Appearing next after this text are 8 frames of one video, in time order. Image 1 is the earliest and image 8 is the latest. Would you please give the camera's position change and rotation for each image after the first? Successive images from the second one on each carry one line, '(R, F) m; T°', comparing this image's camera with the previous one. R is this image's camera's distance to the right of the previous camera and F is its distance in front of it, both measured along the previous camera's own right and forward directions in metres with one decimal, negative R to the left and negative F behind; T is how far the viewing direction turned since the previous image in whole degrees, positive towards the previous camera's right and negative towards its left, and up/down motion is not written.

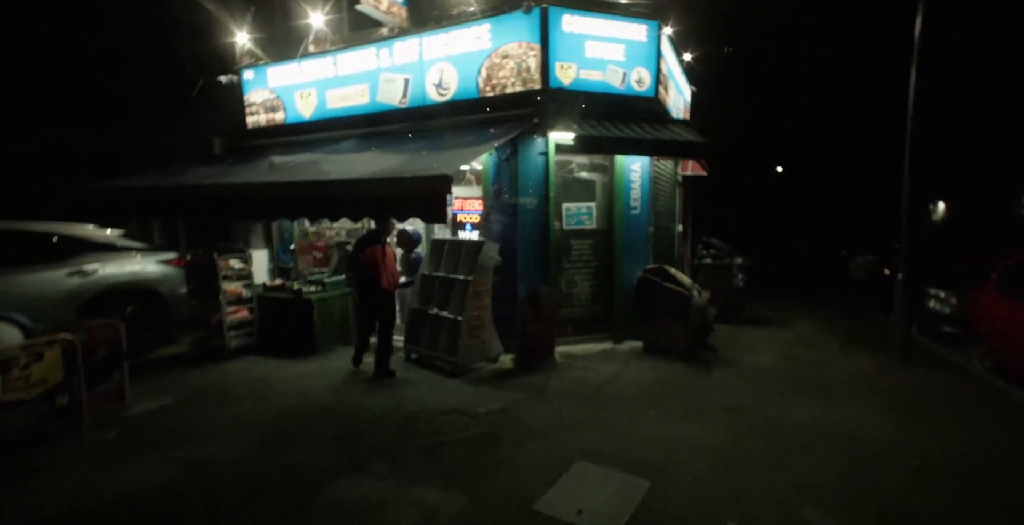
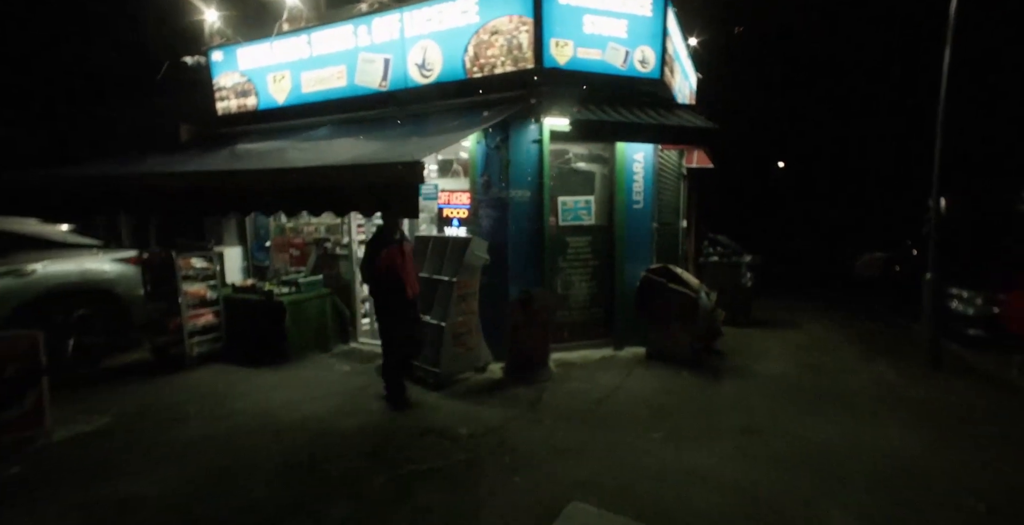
(+0.1, +0.7) m; 0°
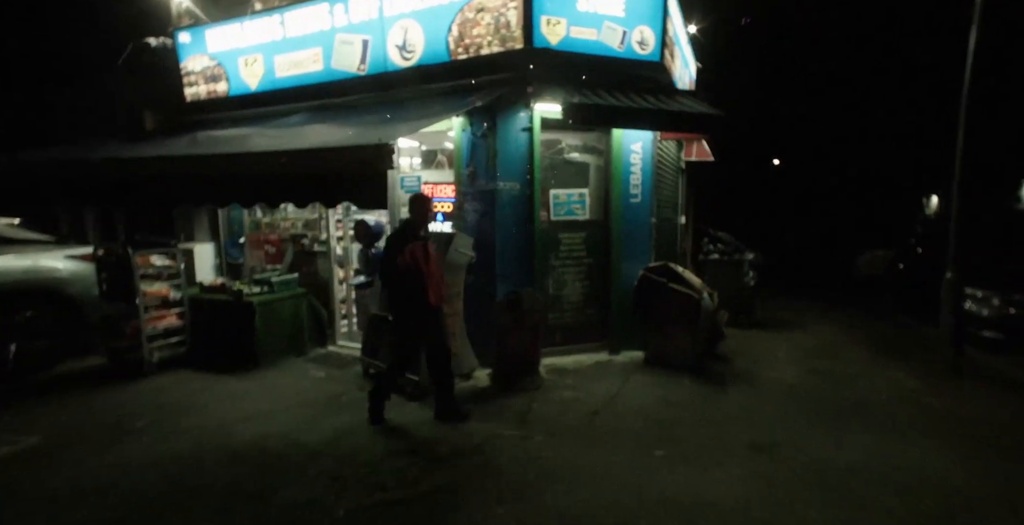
(+0.1, +0.5) m; +1°
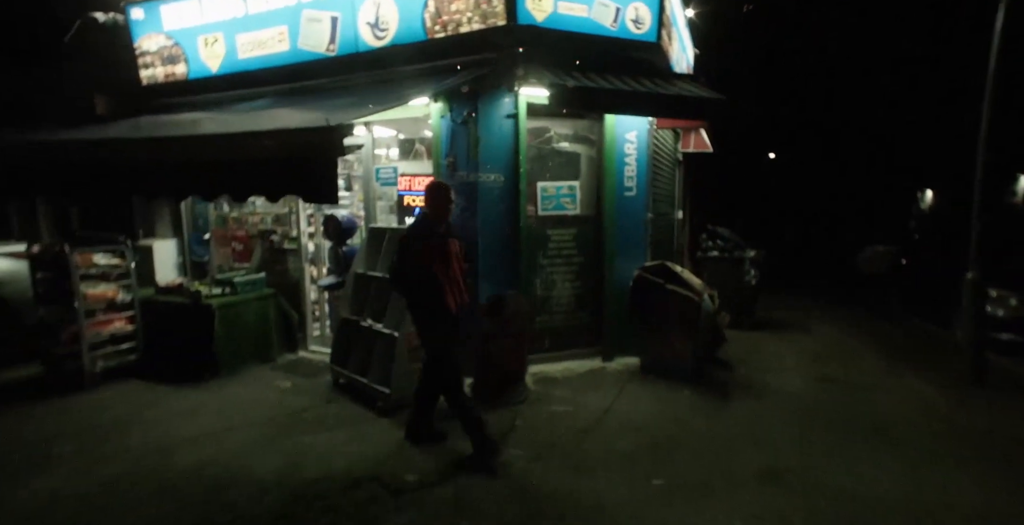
(+0.1, +0.5) m; +1°
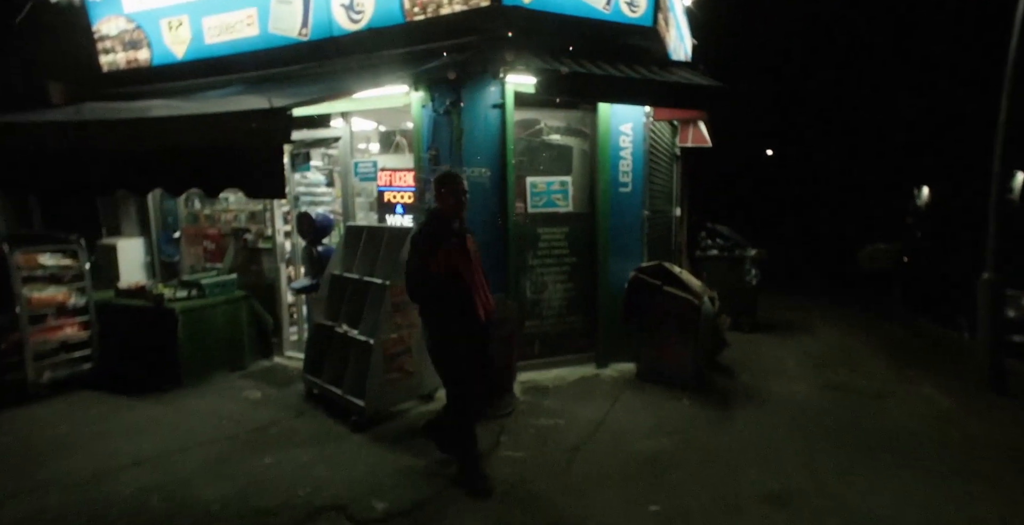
(+0.1, +0.4) m; 0°
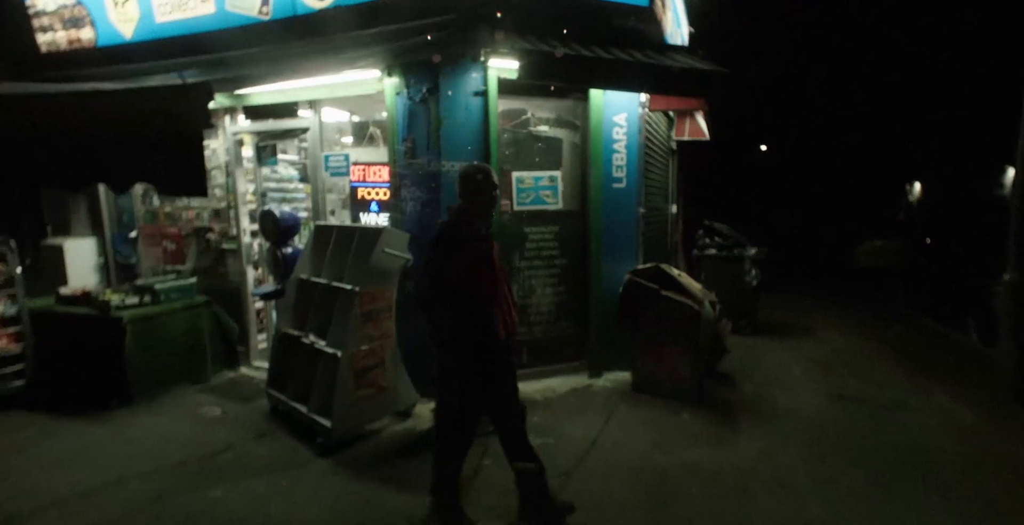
(+0.1, +0.4) m; +1°
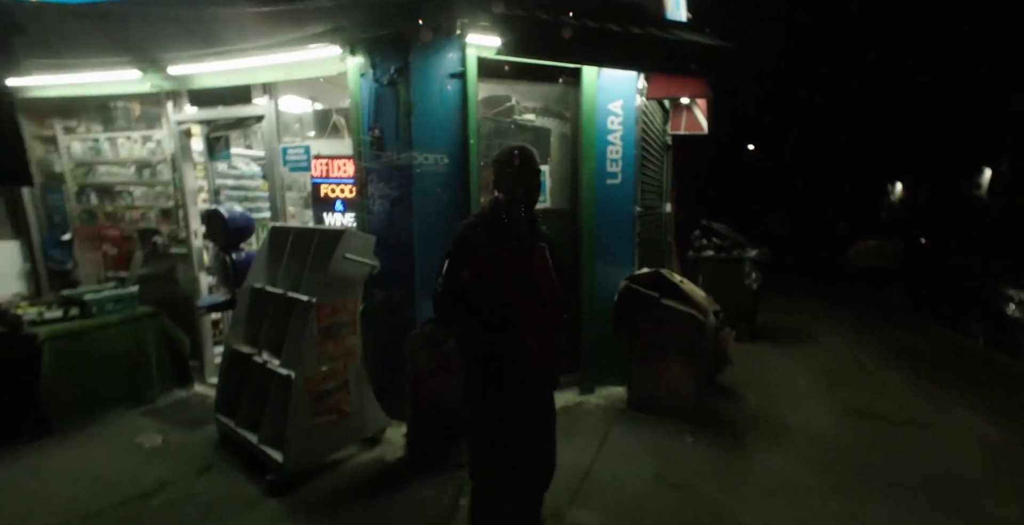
(0.0, +0.5) m; +1°
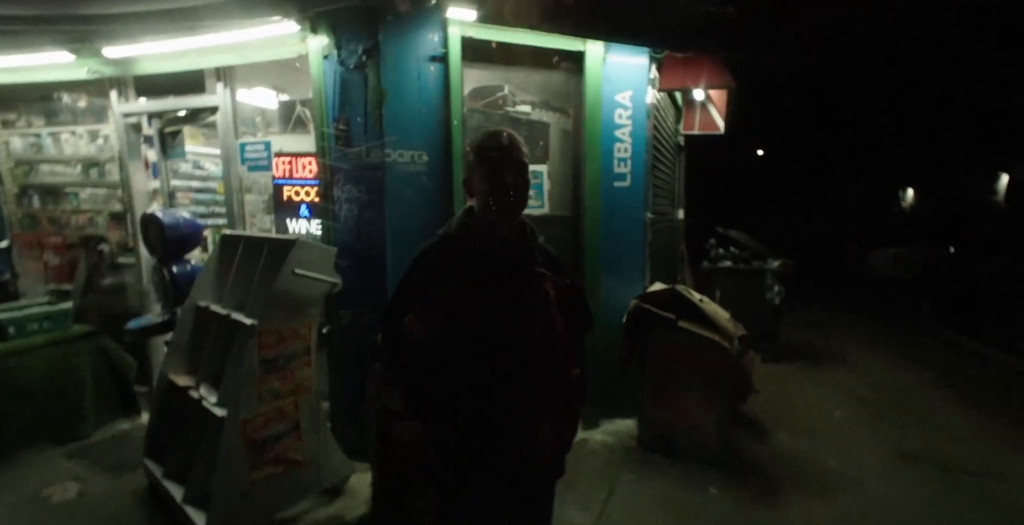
(+0.1, +0.6) m; -1°
